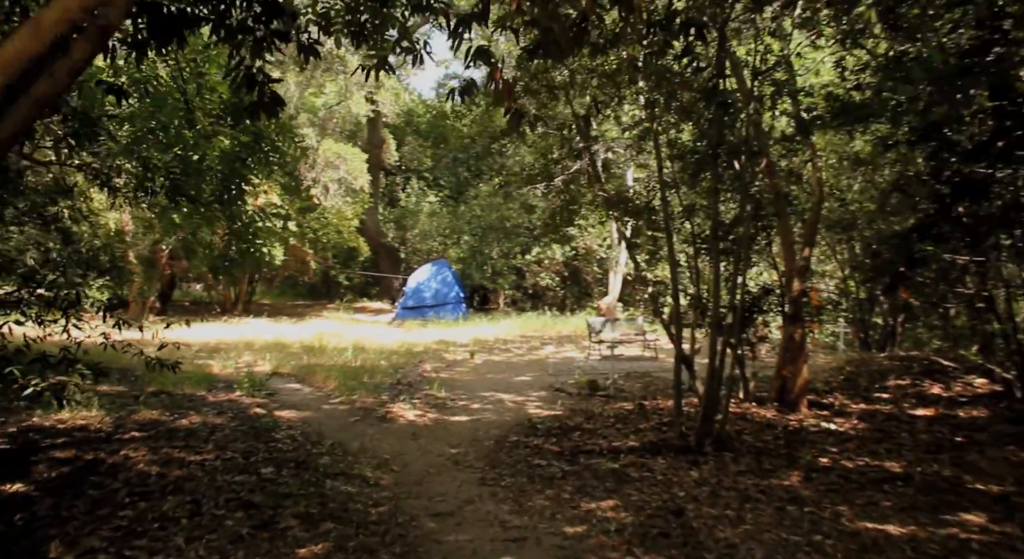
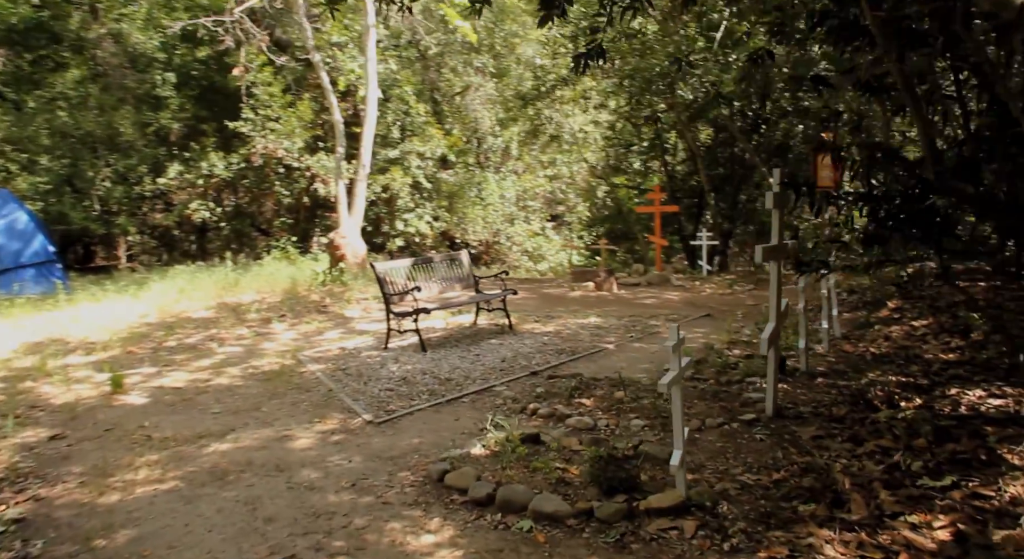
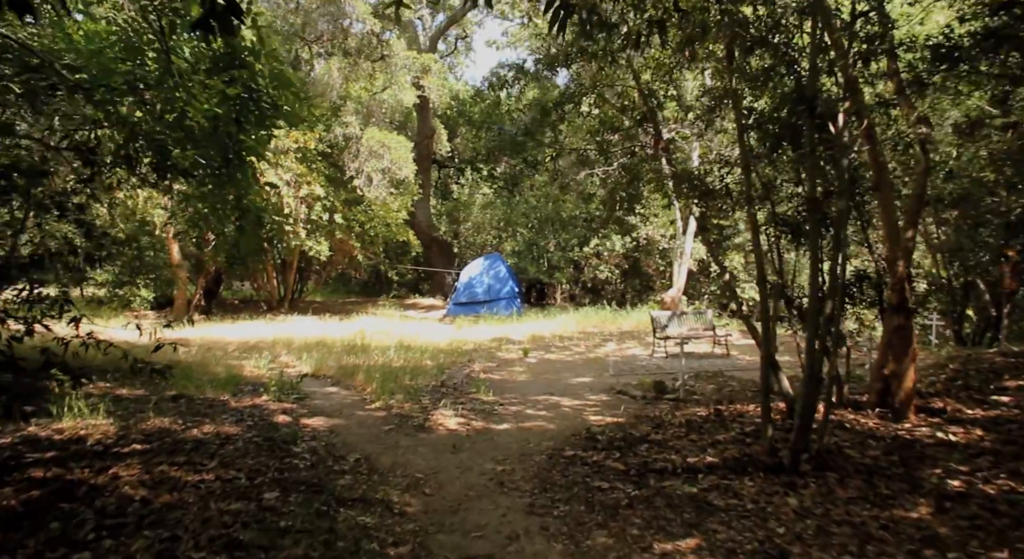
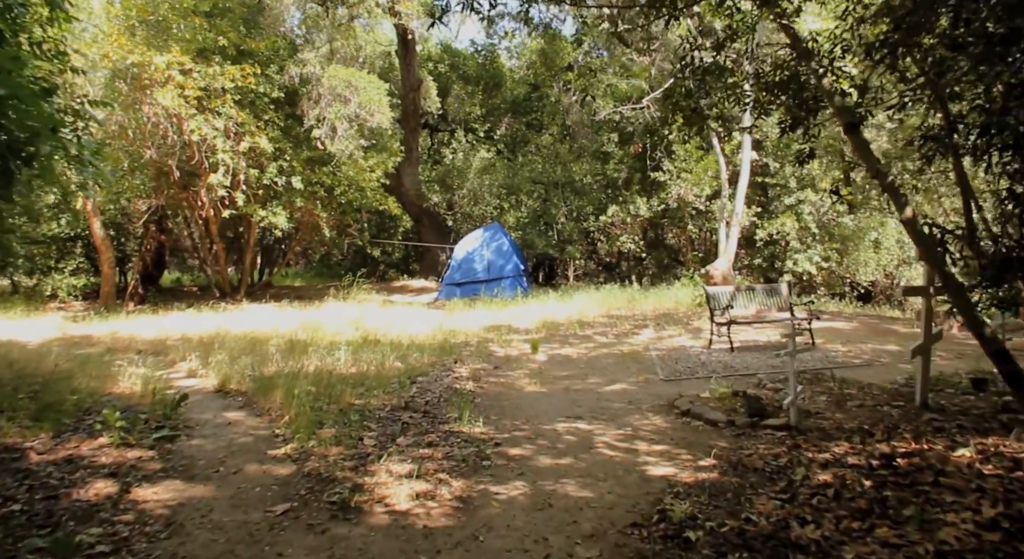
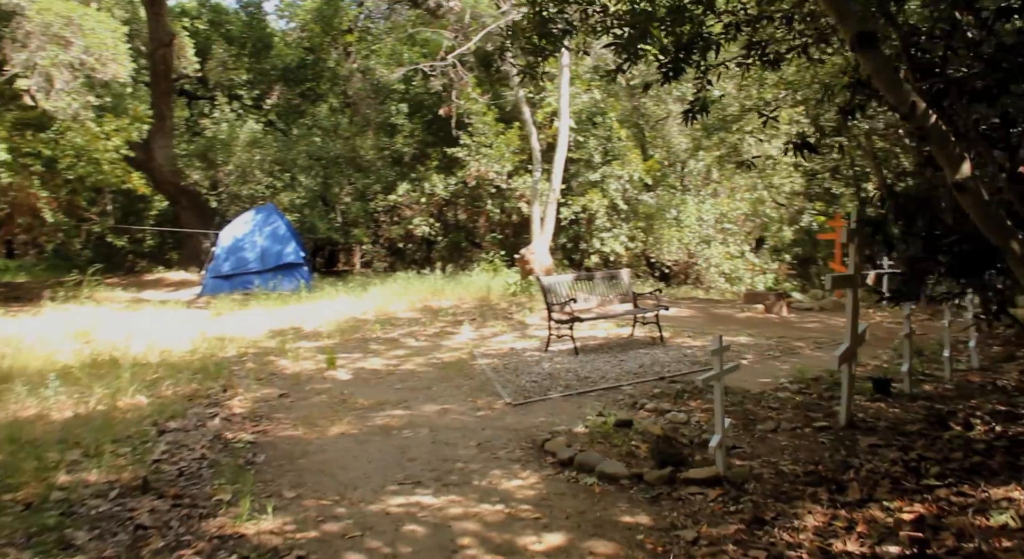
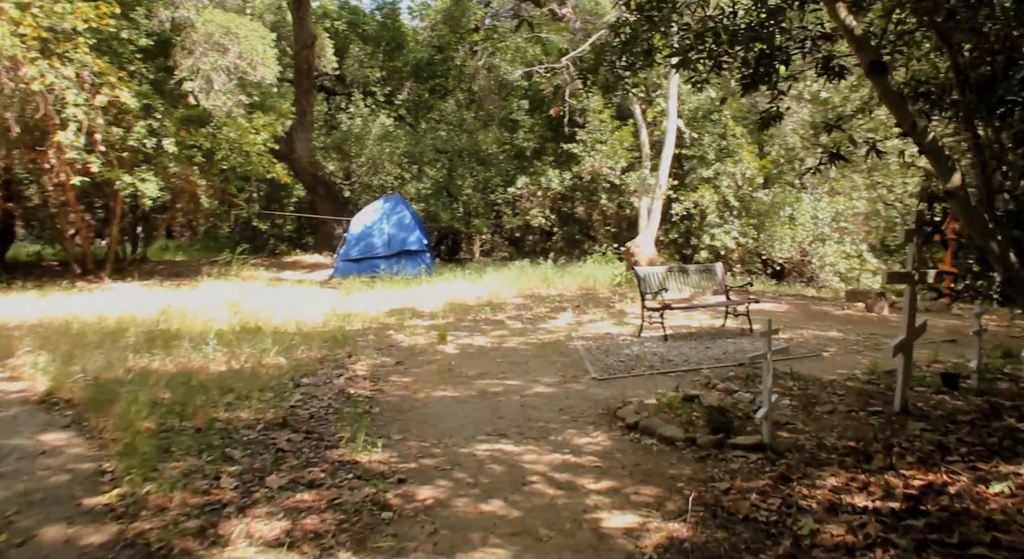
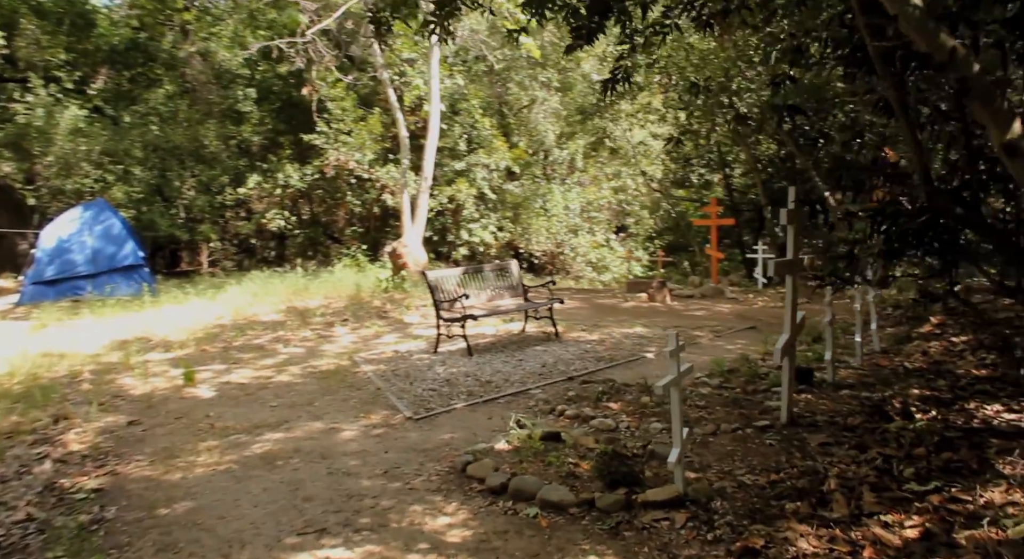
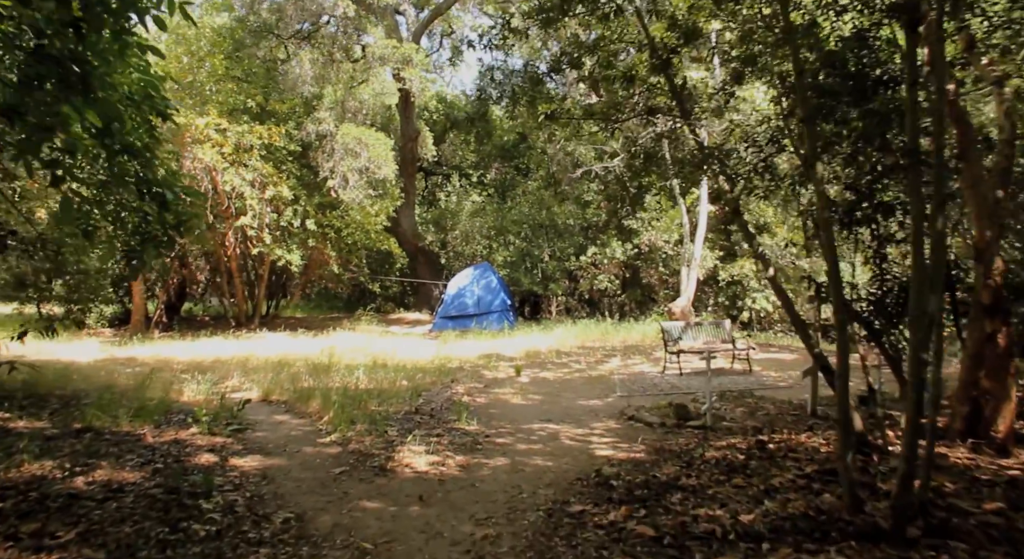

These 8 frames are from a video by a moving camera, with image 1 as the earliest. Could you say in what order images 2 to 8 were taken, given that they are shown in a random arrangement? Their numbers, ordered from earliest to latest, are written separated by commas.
3, 8, 4, 6, 5, 7, 2
